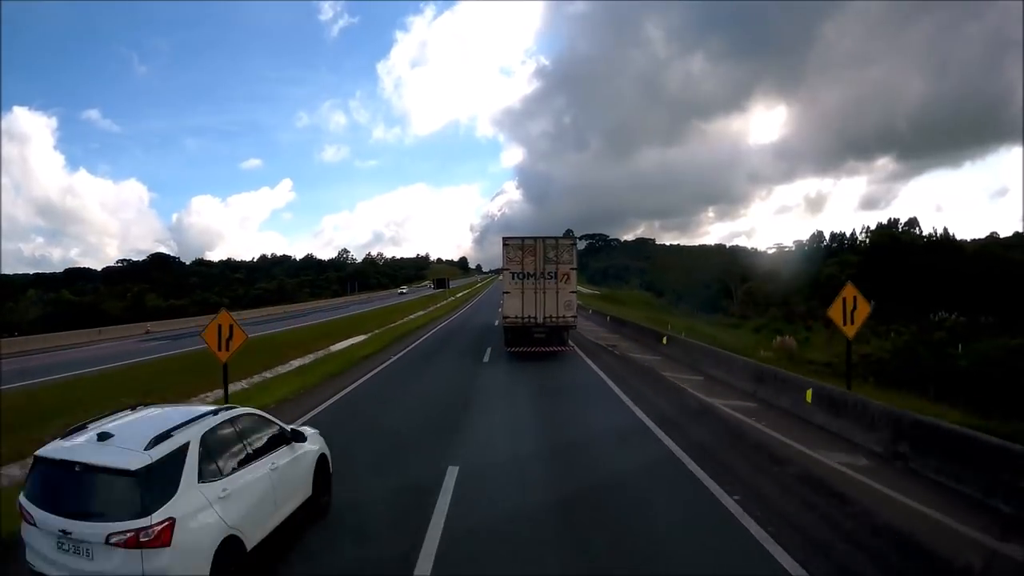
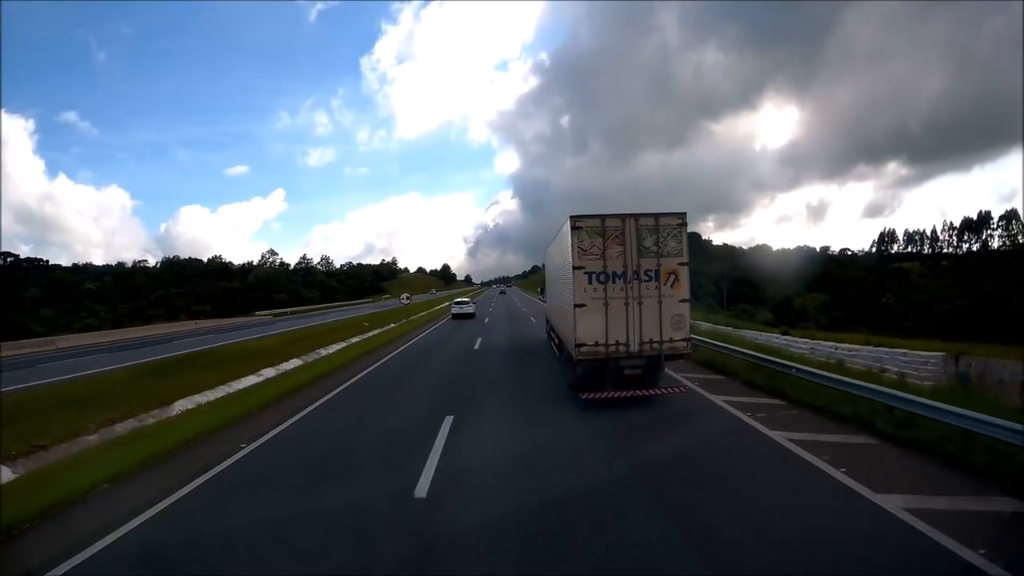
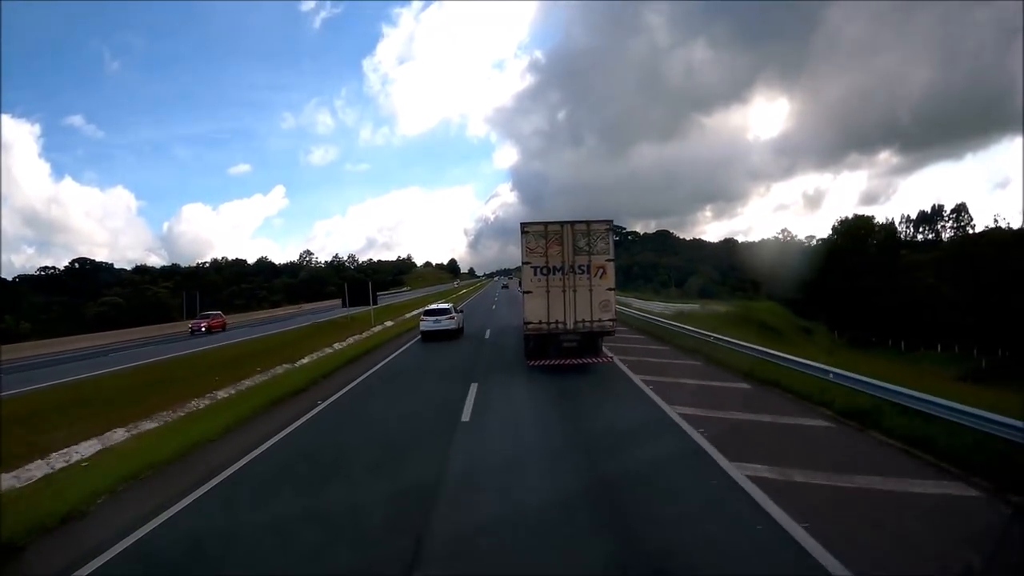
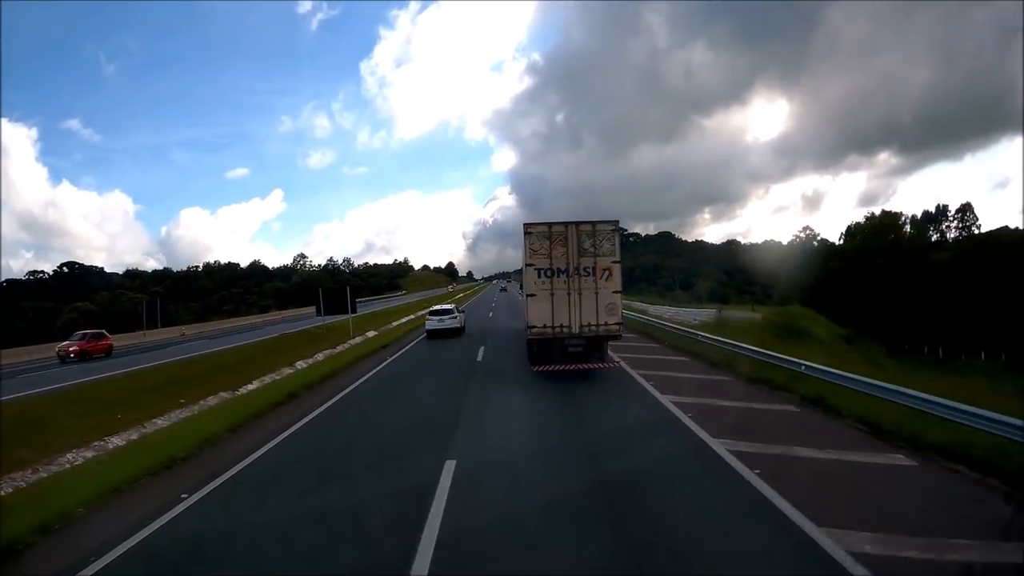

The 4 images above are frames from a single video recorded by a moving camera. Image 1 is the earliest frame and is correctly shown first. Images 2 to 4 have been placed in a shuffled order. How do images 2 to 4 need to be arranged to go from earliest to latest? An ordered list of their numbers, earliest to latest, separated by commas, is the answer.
3, 4, 2
